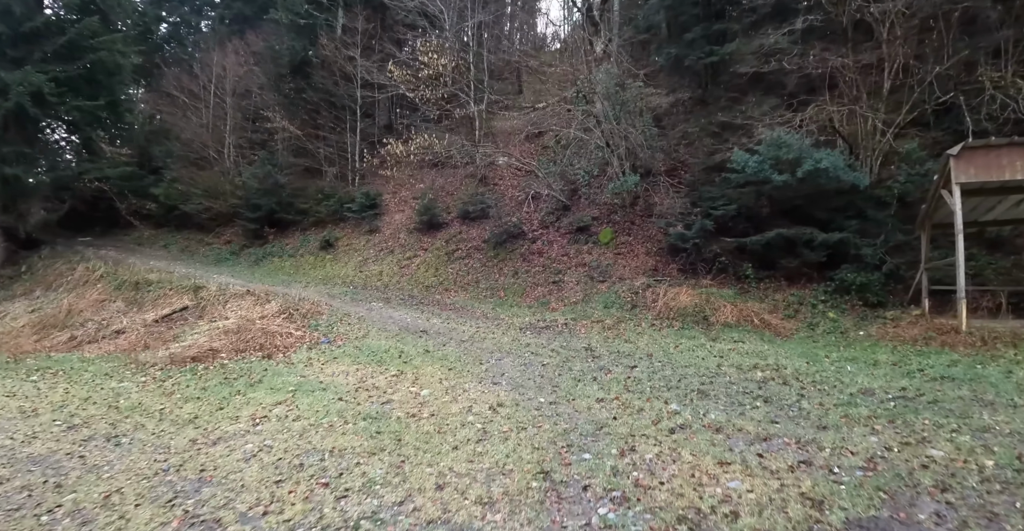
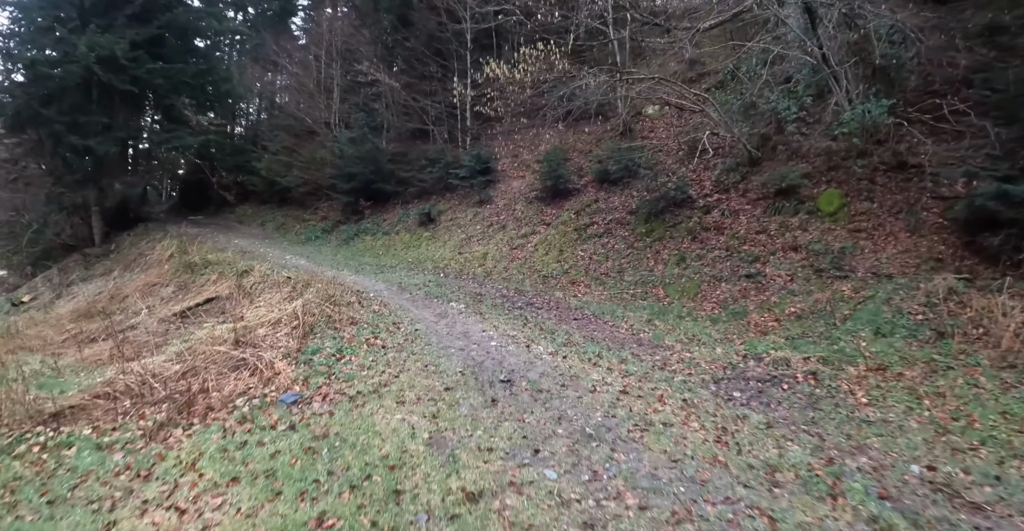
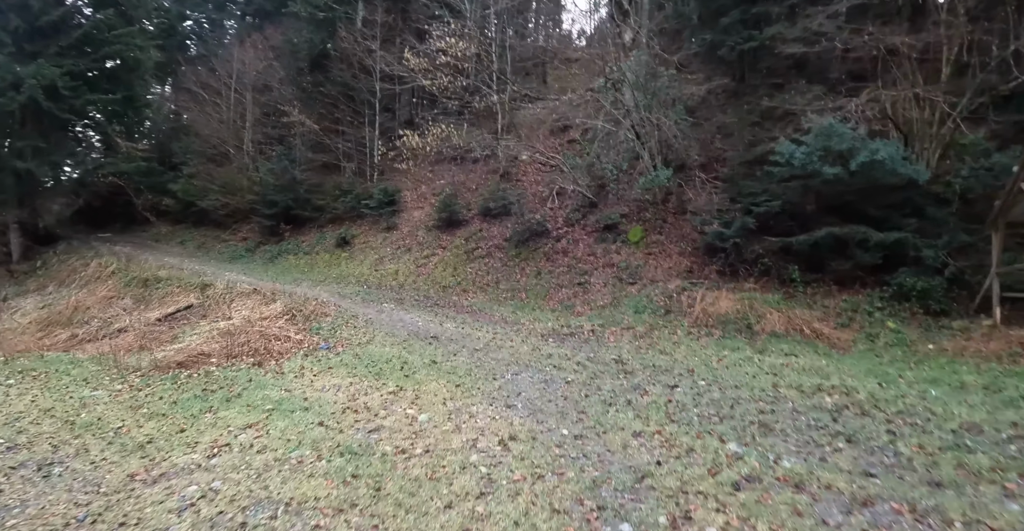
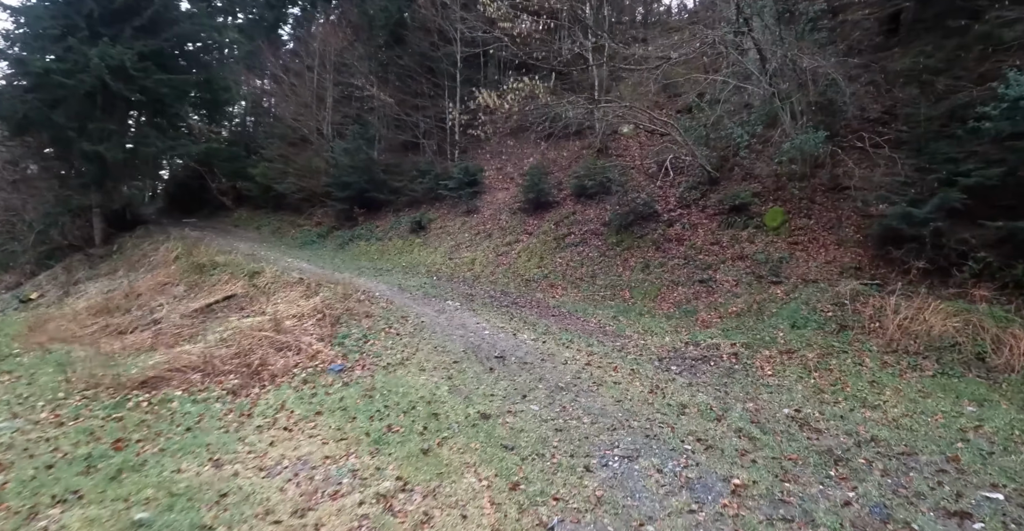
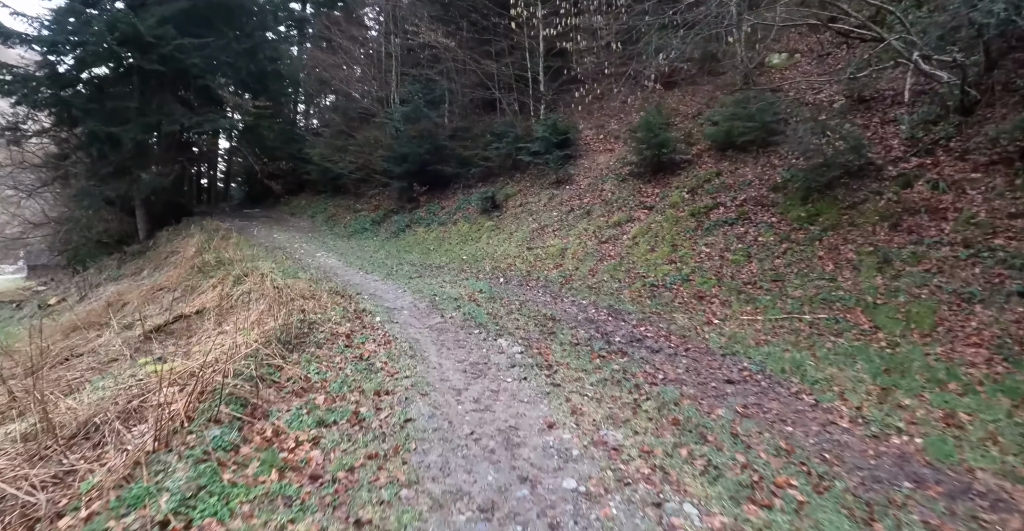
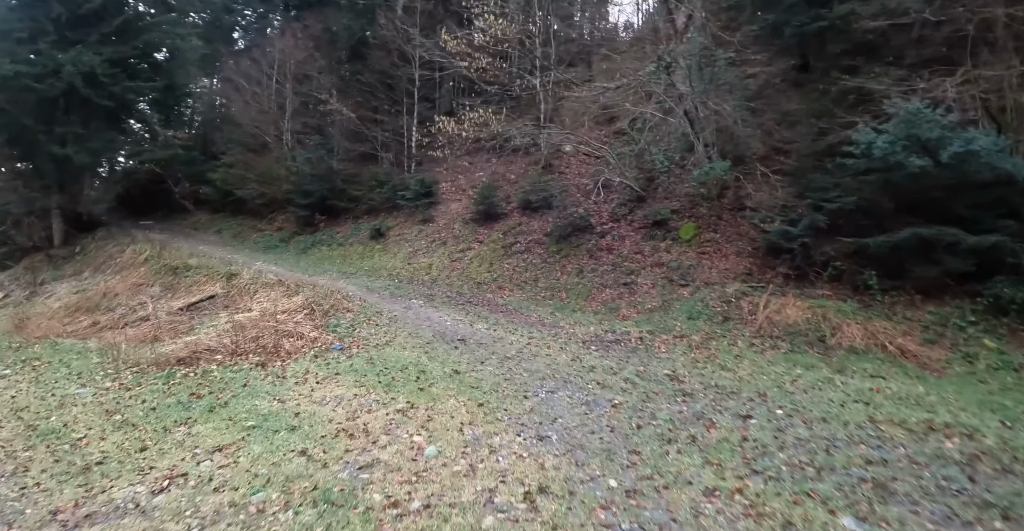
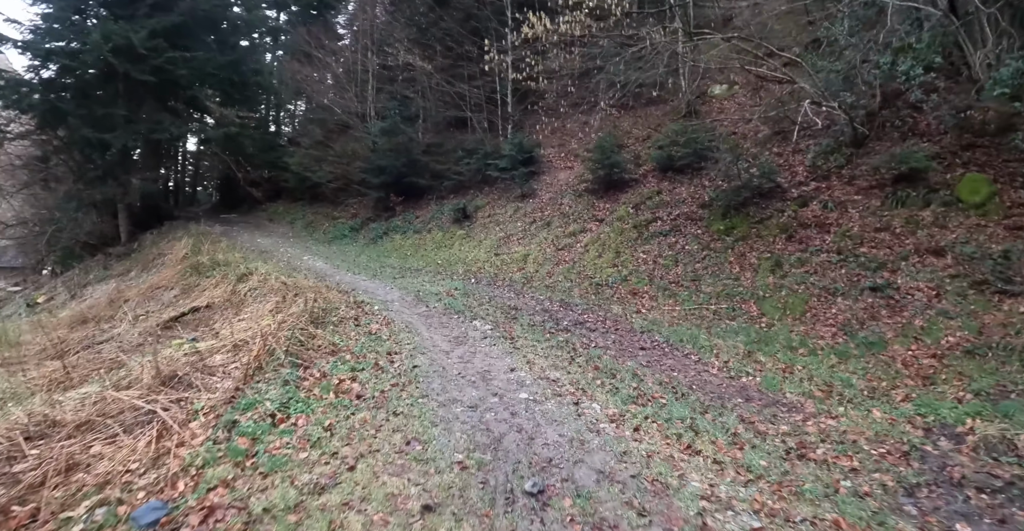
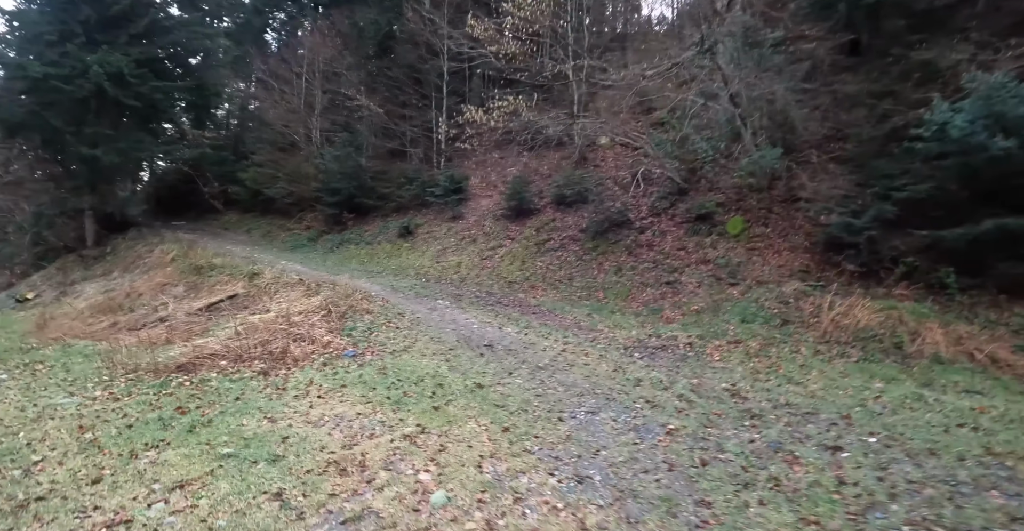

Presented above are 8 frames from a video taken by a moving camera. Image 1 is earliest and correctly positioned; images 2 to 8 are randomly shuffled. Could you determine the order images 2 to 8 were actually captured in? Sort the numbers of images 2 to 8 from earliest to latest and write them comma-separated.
3, 6, 8, 4, 2, 7, 5
